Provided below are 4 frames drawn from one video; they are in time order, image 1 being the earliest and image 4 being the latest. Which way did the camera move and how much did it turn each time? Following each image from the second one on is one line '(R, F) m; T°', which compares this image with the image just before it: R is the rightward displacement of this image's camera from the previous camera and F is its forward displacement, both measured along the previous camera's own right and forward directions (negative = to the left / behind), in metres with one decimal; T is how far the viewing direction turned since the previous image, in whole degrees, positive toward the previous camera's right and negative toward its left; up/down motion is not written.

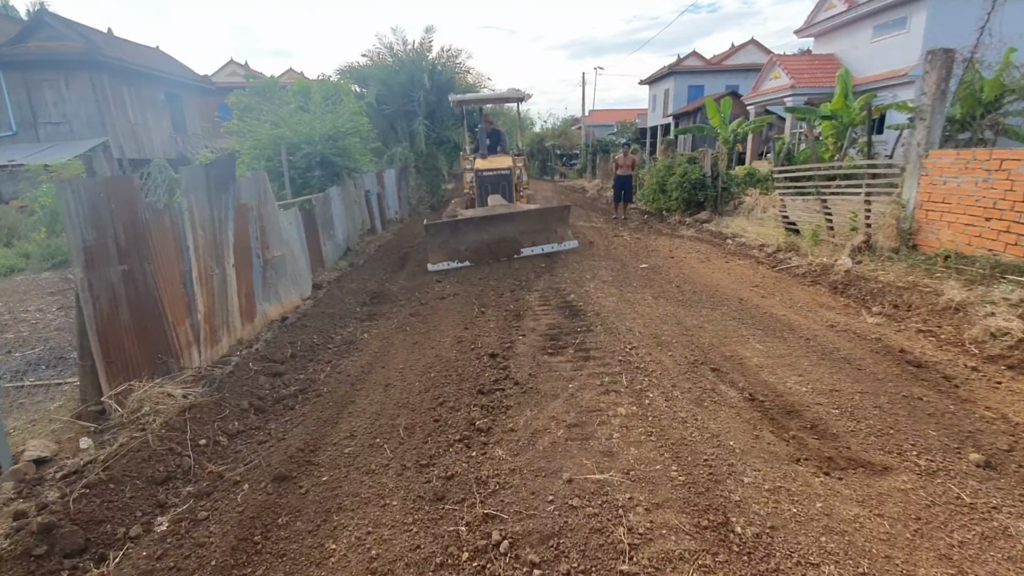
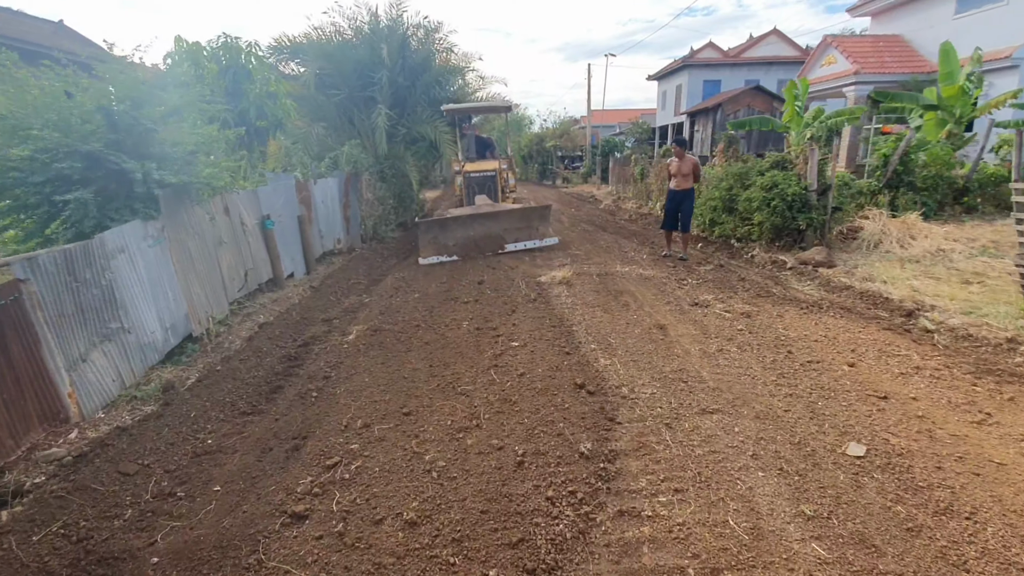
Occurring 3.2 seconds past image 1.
(0.0, +4.9) m; 0°
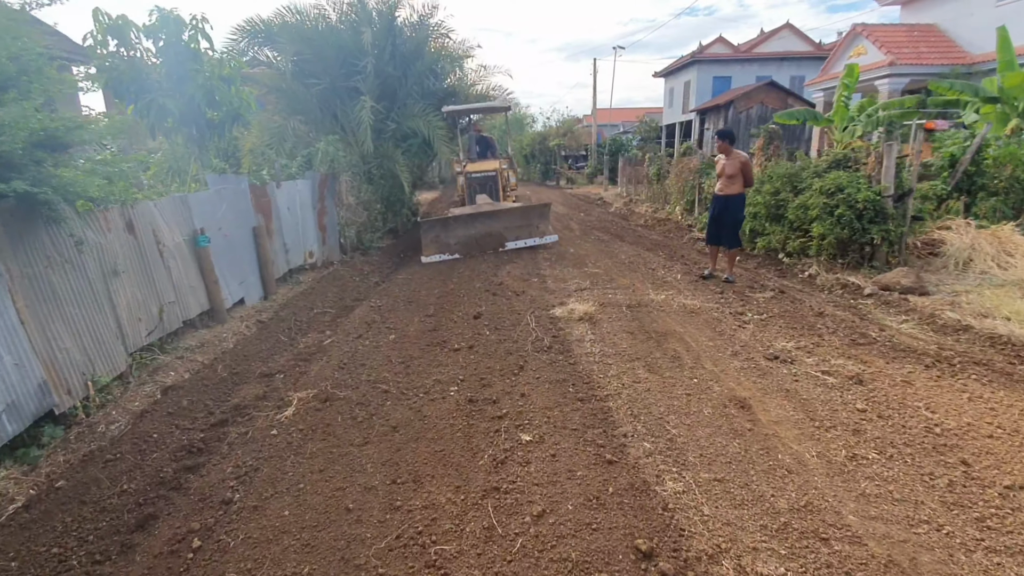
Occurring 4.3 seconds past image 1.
(0.0, +1.7) m; 0°
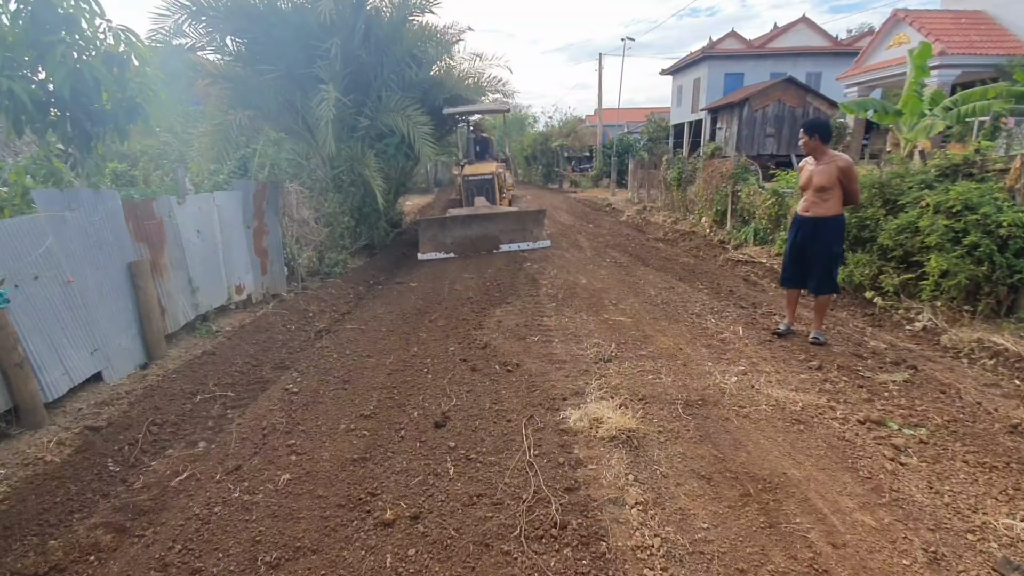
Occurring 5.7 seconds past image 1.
(+0.1, +2.2) m; 0°
